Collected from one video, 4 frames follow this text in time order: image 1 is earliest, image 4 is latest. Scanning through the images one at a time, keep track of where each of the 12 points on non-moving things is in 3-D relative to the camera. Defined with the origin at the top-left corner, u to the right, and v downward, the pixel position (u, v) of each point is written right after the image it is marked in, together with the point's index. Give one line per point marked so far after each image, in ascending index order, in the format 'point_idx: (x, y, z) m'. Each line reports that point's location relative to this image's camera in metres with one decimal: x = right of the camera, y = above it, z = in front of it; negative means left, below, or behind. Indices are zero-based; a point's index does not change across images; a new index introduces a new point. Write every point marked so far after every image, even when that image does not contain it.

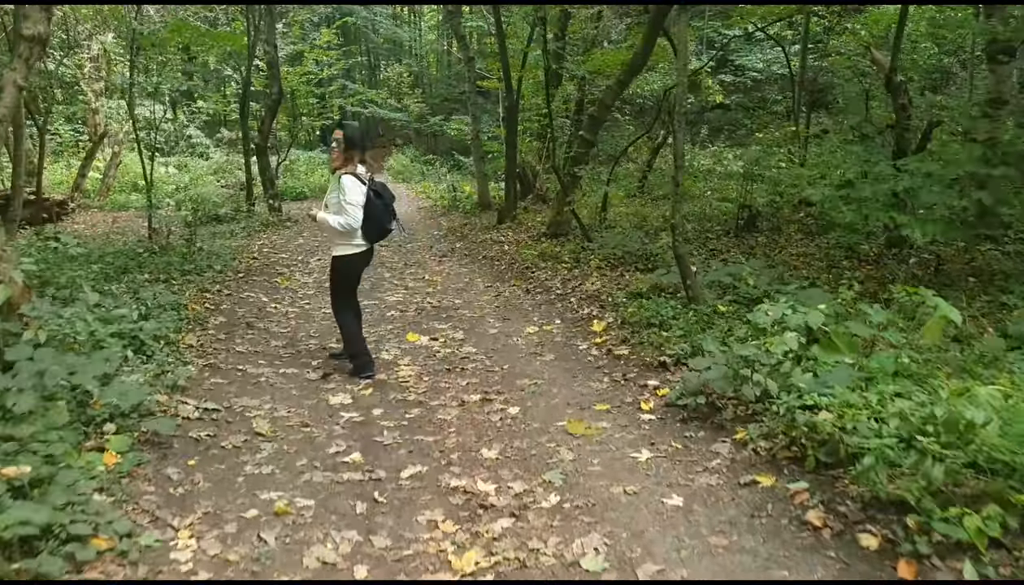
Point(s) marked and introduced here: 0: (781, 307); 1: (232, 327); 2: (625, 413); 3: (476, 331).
0: (+1.6, -0.1, +4.8) m
1: (-2.4, -0.3, +7.1) m
2: (+0.6, -0.7, +4.6) m
3: (-0.3, -0.3, +7.0) m
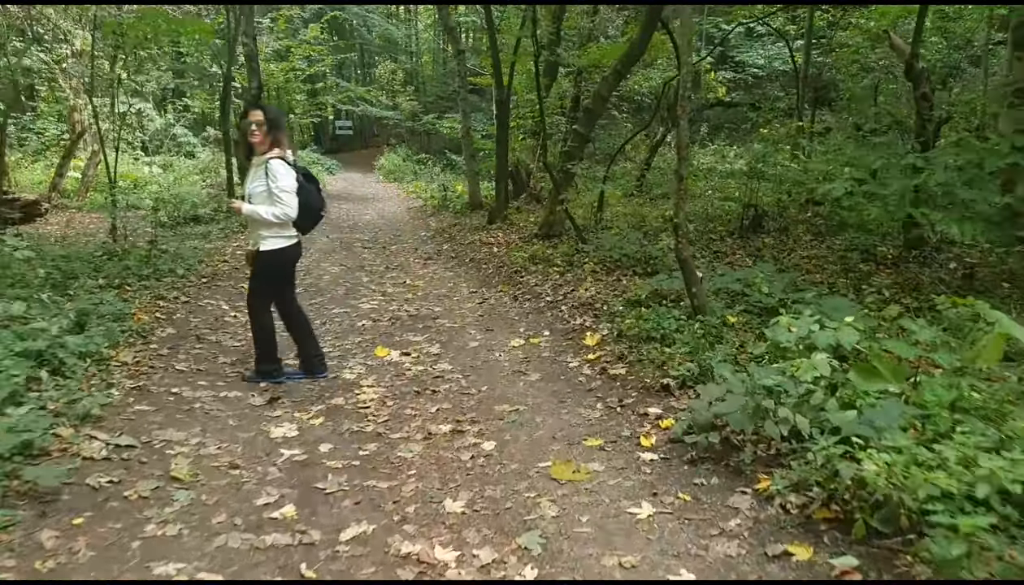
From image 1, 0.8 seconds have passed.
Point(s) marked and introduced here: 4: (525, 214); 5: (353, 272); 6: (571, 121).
0: (+1.4, -0.1, +4.0) m
1: (-2.6, -0.4, +6.3) m
2: (+0.5, -0.7, +3.8) m
3: (-0.5, -0.4, +6.3) m
4: (+0.2, +1.4, +14.7) m
5: (-2.0, +0.3, +10.3) m
6: (+1.2, +3.4, +16.1) m
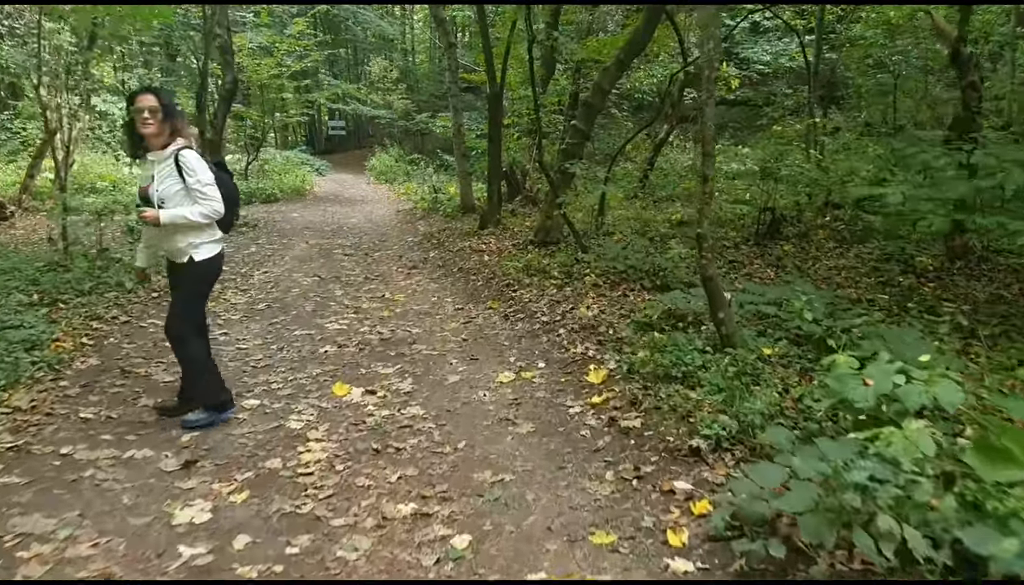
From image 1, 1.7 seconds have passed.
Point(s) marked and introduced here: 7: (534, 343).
0: (+1.4, -0.3, +3.0) m
1: (-2.6, -0.5, +5.2) m
2: (+0.4, -0.9, +2.8) m
3: (-0.5, -0.5, +5.2) m
4: (+0.1, +1.2, +13.7) m
5: (-2.1, +0.1, +9.3) m
6: (+1.1, +3.2, +15.1) m
7: (+0.2, -0.4, +5.9) m
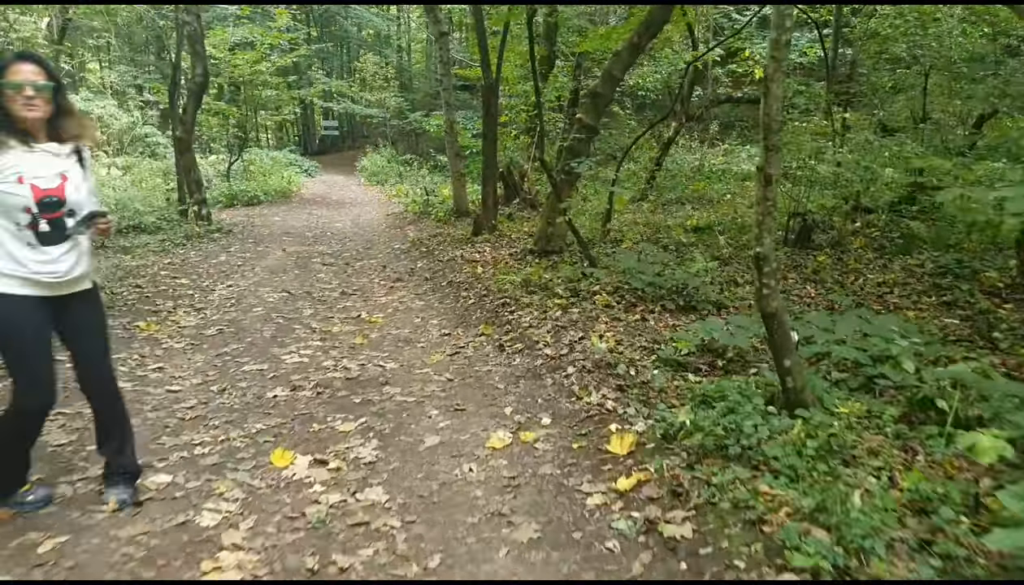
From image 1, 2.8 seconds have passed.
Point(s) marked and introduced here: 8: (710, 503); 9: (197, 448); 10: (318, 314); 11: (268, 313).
0: (+1.4, -0.5, +1.8) m
1: (-2.6, -0.7, +4.0) m
2: (+0.4, -1.1, +1.6) m
3: (-0.5, -0.7, +4.0) m
4: (+0.1, +1.0, +12.5) m
5: (-2.1, -0.1, +8.1) m
6: (+1.0, +3.0, +13.9) m
7: (+0.1, -0.5, +4.7) m
8: (+0.7, -0.7, +2.9) m
9: (-1.5, -0.8, +4.0) m
10: (-1.7, -0.2, +7.5) m
11: (-2.2, -0.2, +7.4) m
